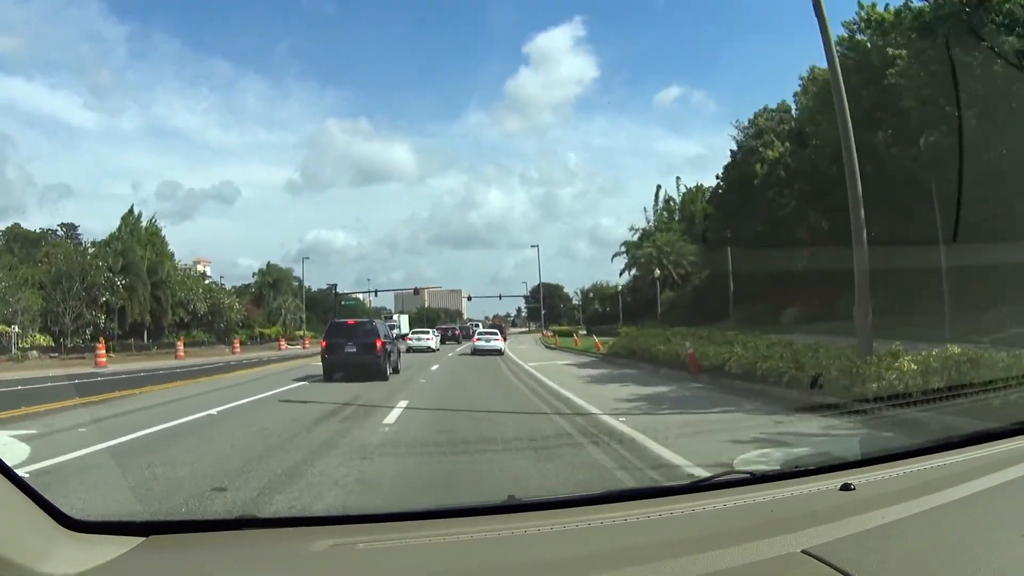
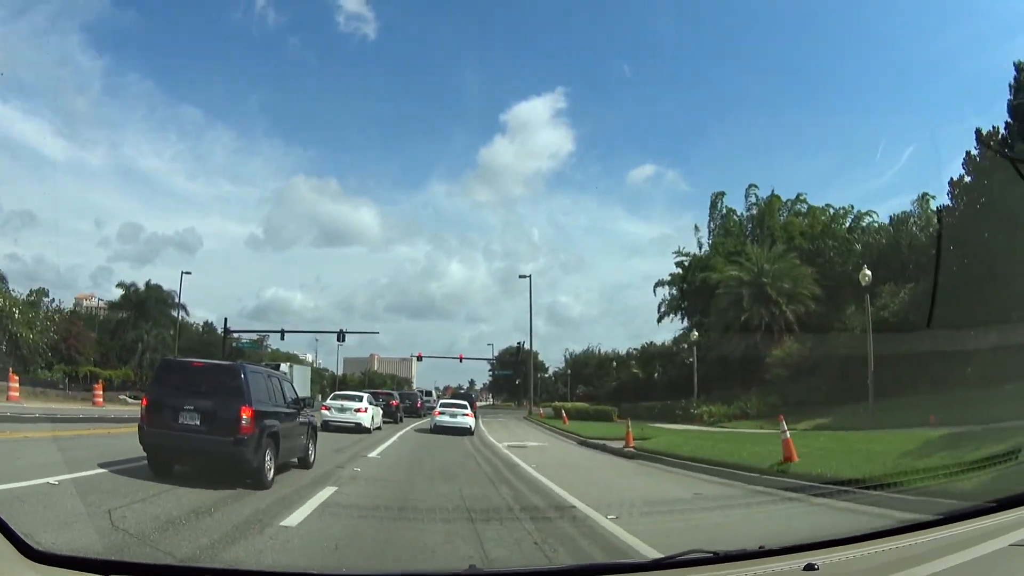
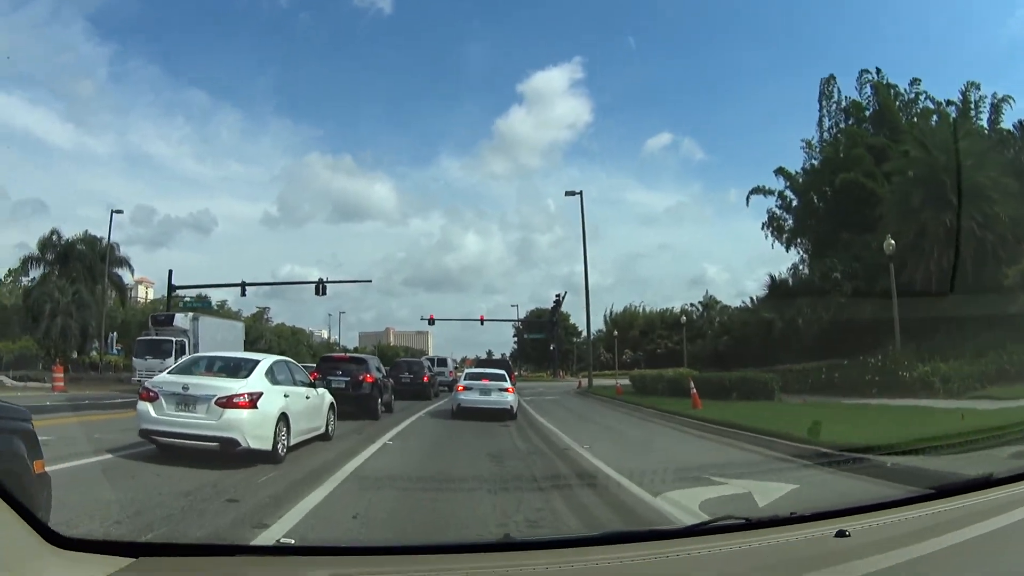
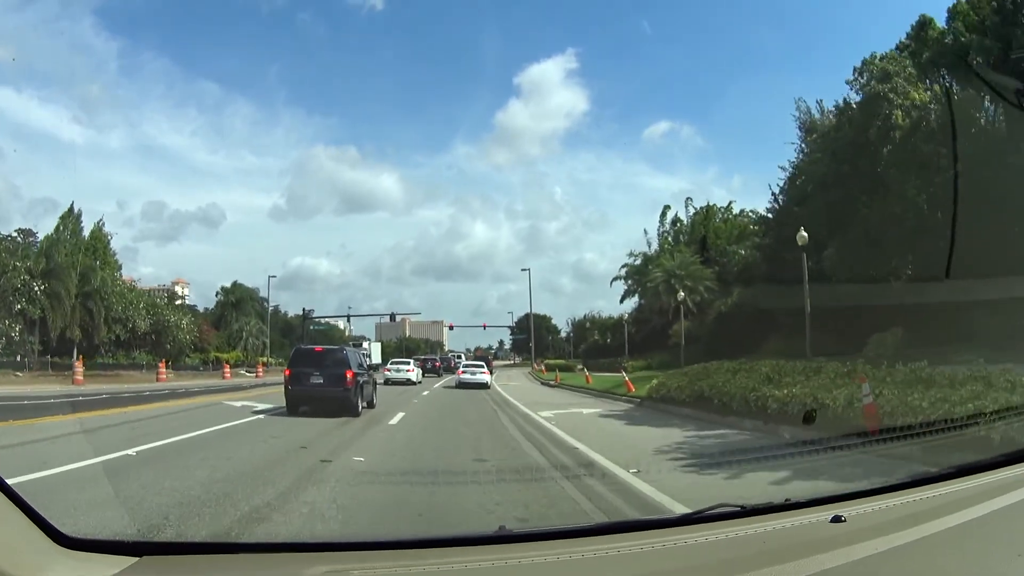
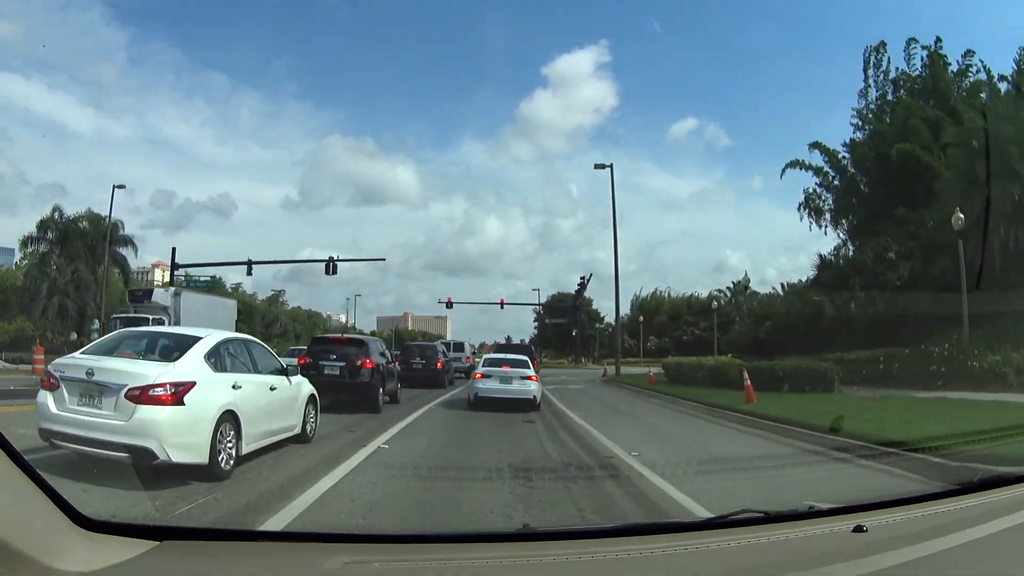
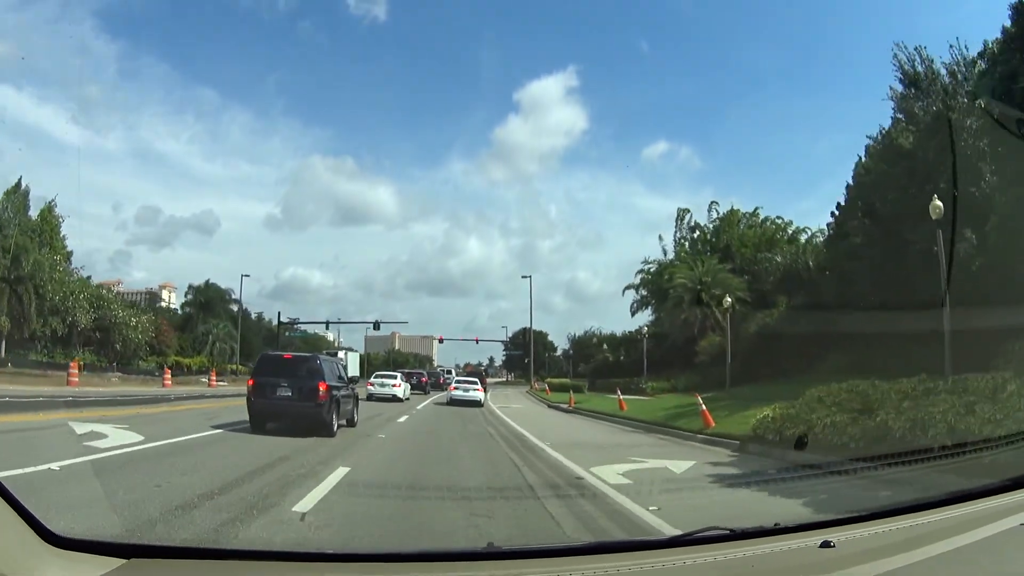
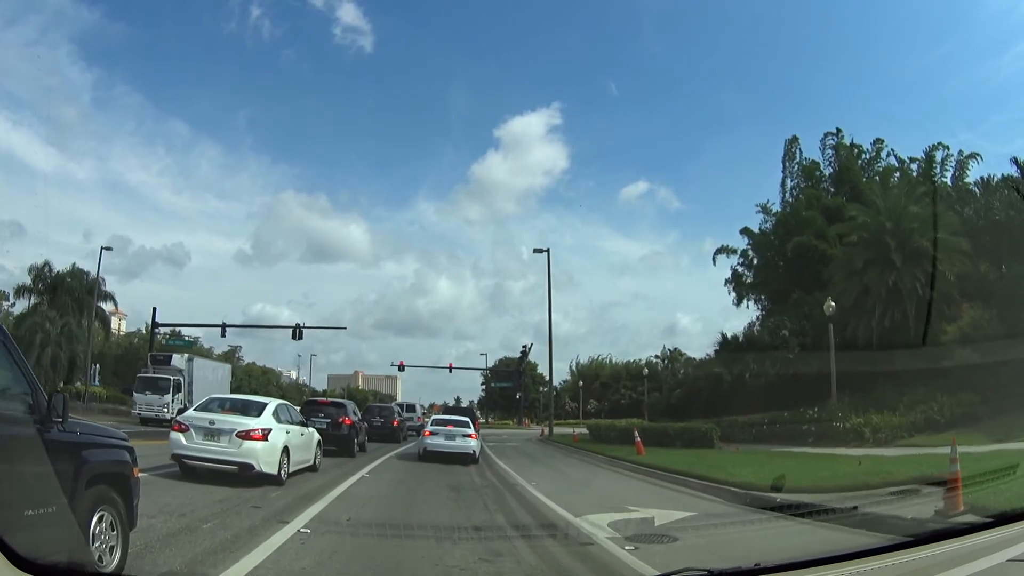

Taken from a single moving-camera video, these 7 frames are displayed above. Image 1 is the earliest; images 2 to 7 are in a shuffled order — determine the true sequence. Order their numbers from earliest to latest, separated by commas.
4, 6, 2, 7, 3, 5
